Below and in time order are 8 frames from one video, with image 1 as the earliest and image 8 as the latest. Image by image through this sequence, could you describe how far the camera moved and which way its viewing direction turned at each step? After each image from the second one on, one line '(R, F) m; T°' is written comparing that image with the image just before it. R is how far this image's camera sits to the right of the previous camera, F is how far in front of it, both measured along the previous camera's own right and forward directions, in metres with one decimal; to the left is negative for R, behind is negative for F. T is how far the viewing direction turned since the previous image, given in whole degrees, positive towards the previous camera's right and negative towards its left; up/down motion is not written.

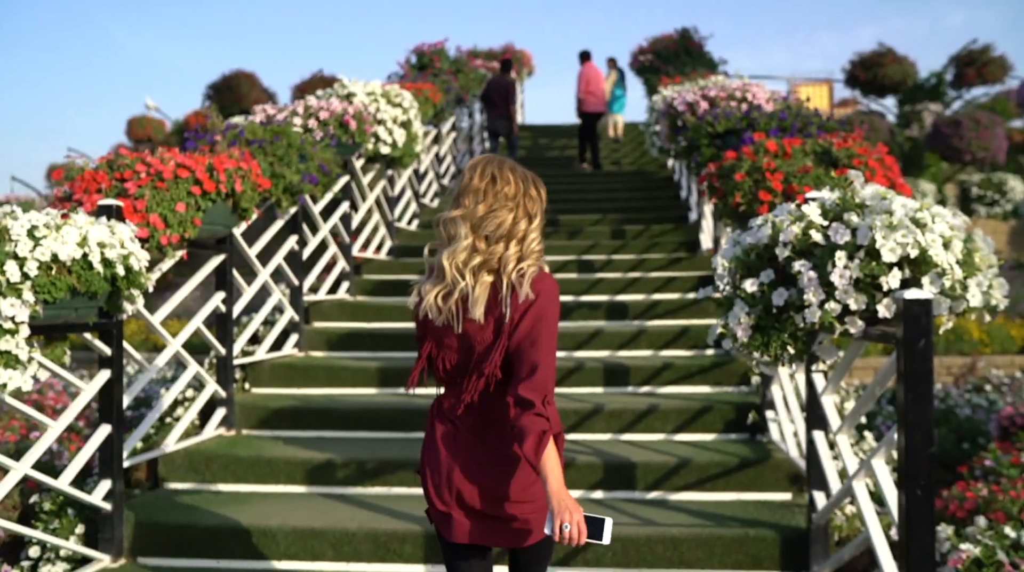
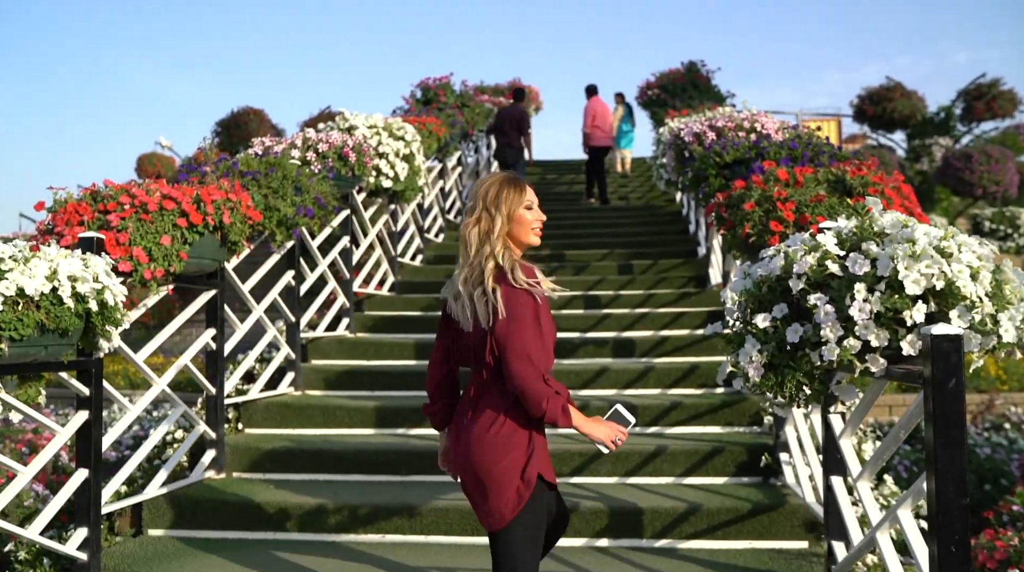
(0.0, +0.2) m; -1°
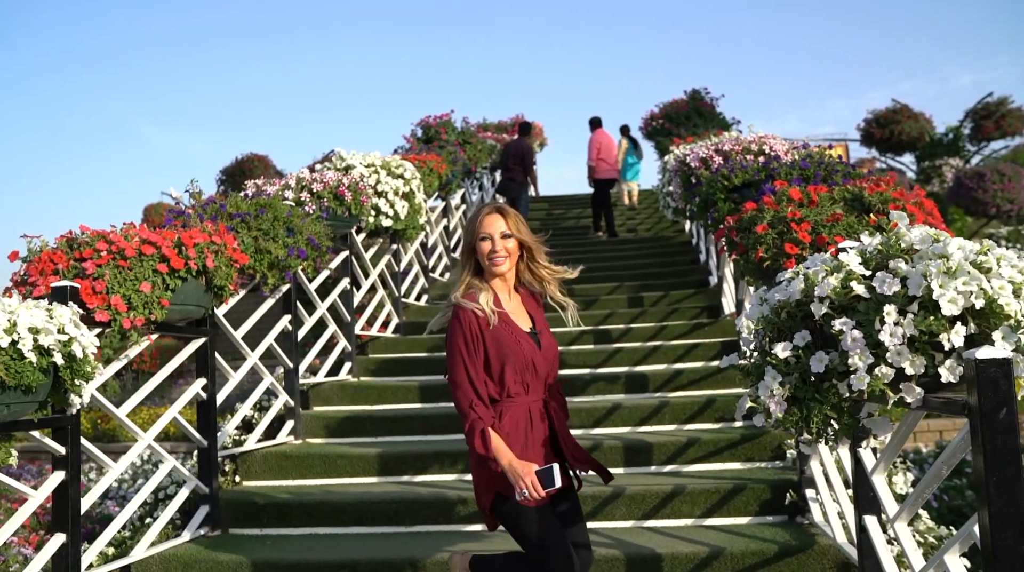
(0.0, +0.2) m; -1°
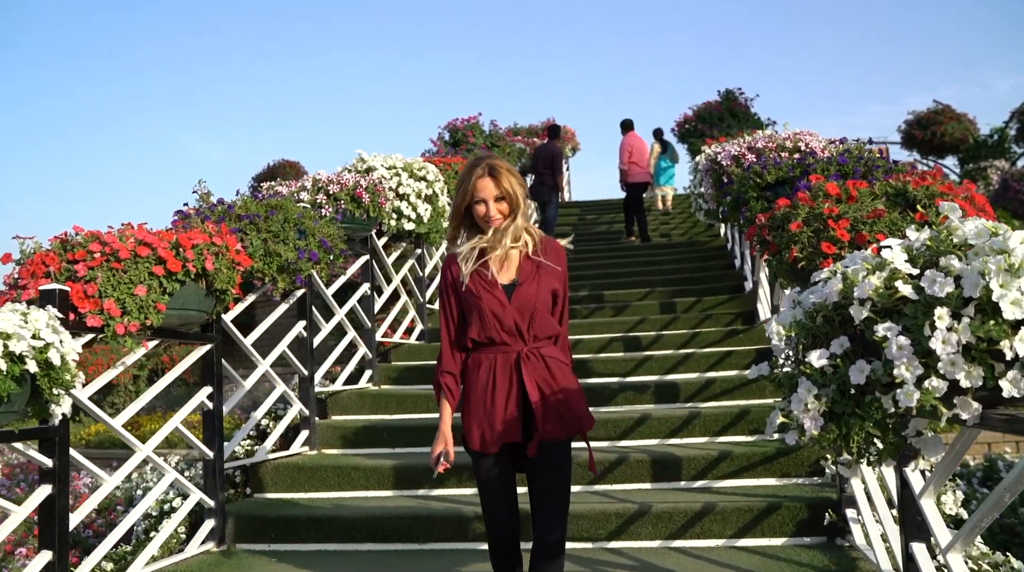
(+0.1, +0.3) m; -2°
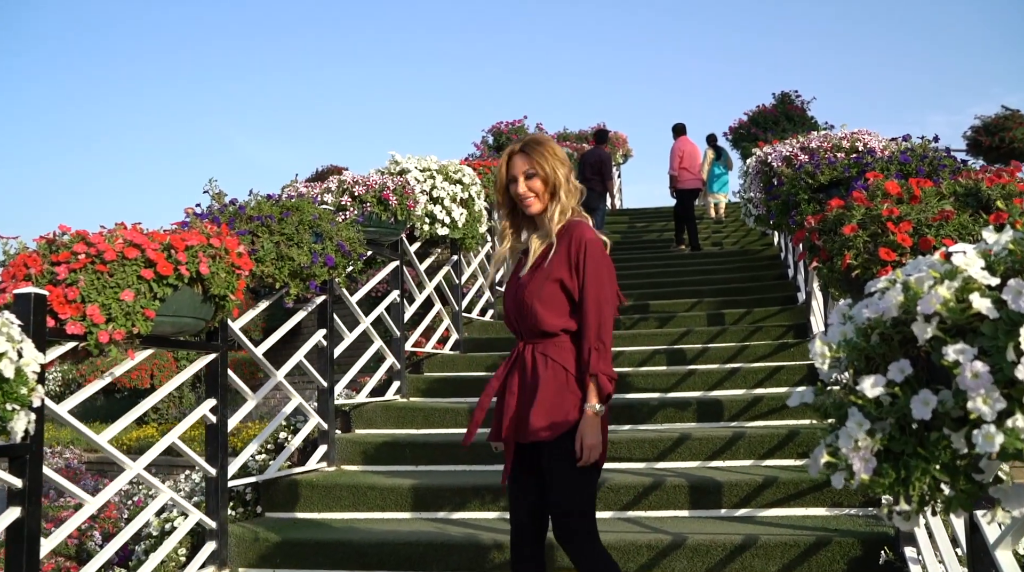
(+0.1, +0.4) m; -3°
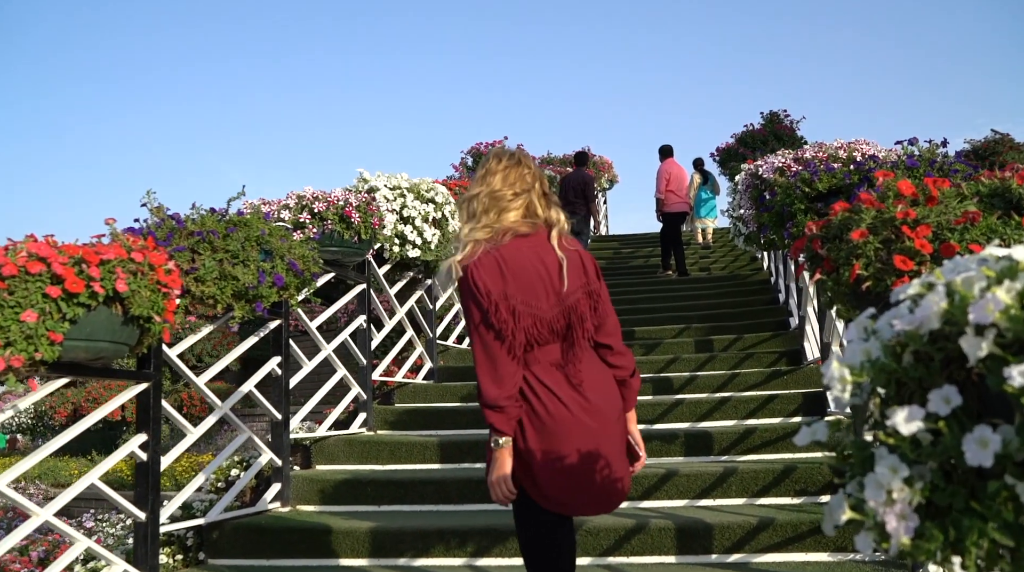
(+0.1, +0.4) m; +1°
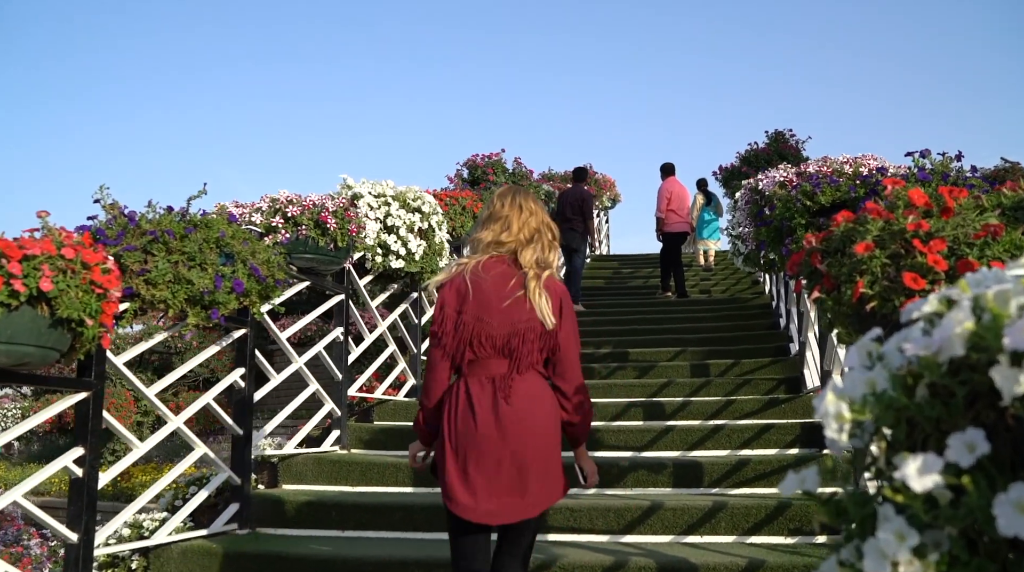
(+0.1, +0.3) m; 0°
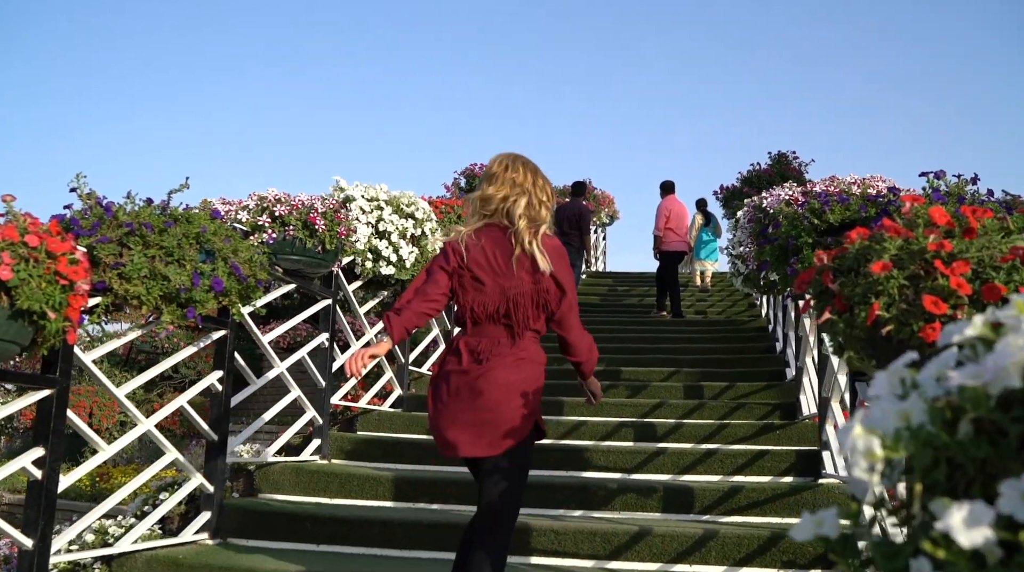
(0.0, +0.2) m; 0°
